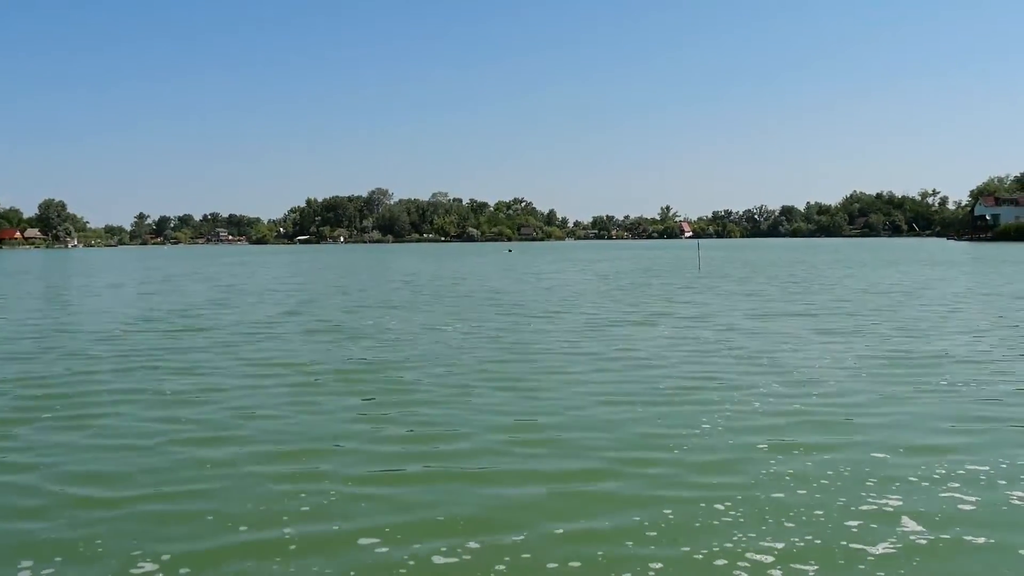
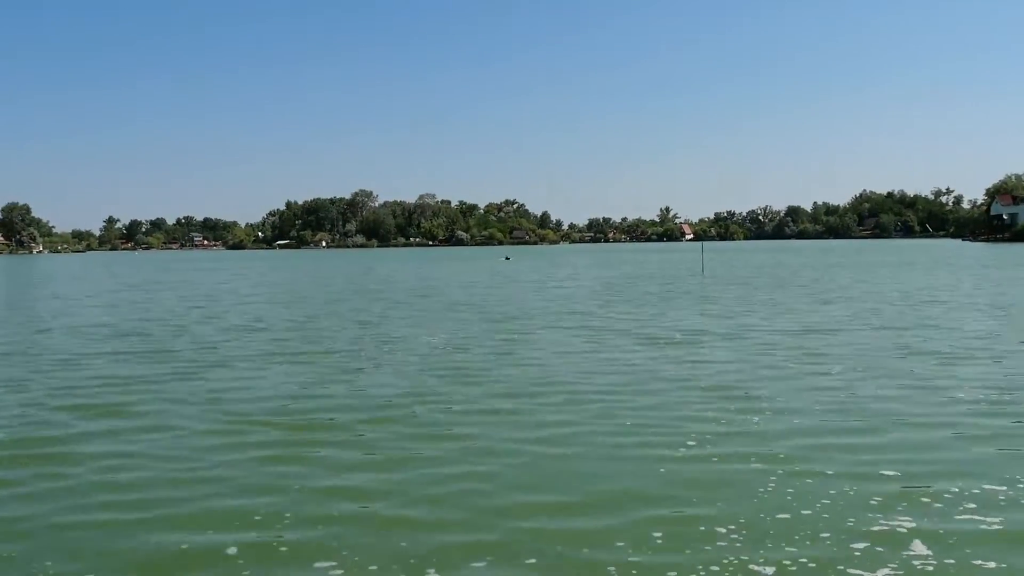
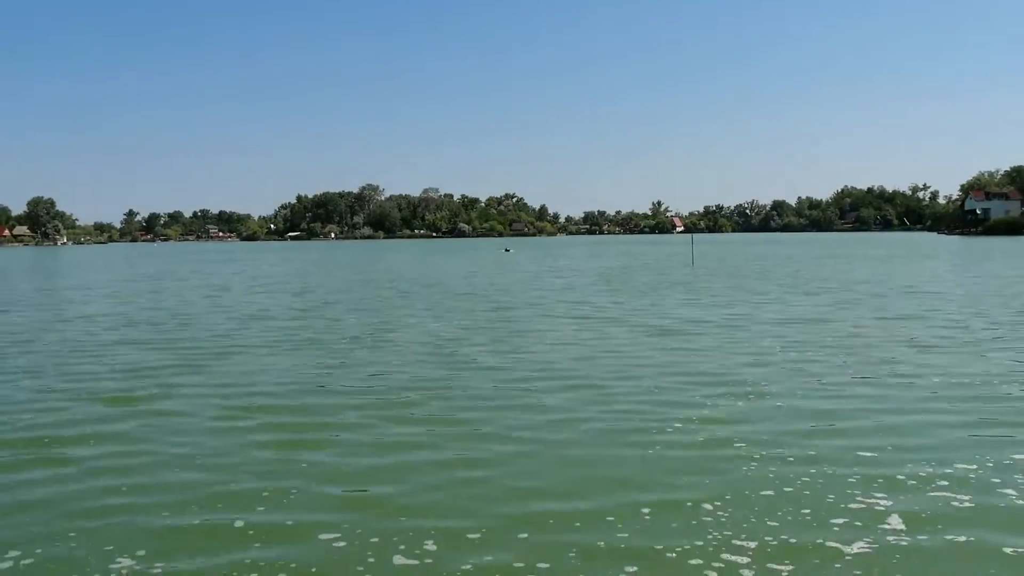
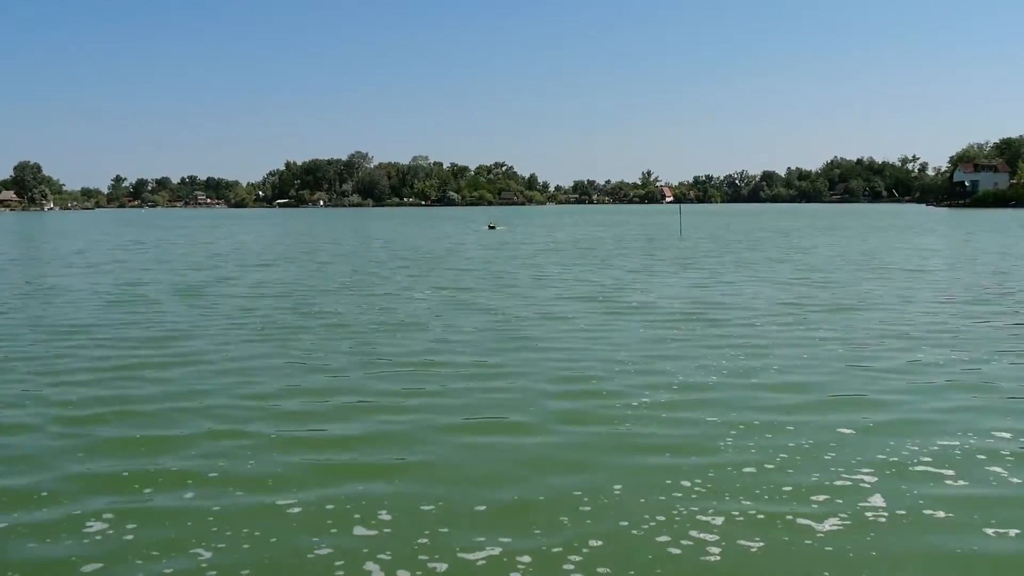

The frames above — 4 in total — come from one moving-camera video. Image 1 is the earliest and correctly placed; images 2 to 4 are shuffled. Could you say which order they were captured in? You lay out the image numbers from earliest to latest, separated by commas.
2, 3, 4
